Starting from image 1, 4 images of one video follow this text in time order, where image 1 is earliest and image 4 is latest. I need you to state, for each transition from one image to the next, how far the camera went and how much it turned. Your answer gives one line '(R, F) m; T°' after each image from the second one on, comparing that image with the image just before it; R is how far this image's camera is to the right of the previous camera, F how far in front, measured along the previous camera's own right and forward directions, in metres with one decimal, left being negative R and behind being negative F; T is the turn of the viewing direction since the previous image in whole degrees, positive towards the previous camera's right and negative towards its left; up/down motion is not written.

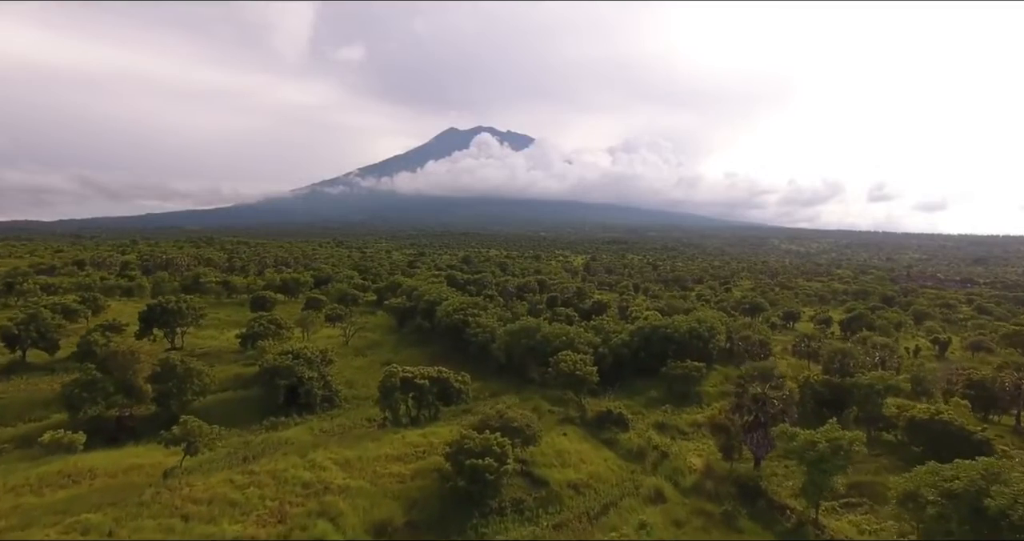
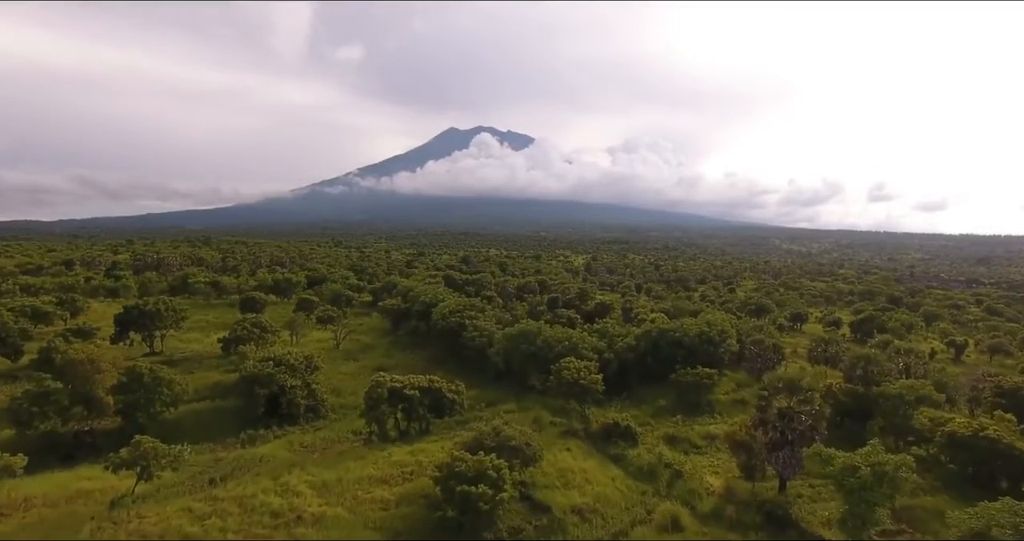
(+0.1, +2.7) m; 0°
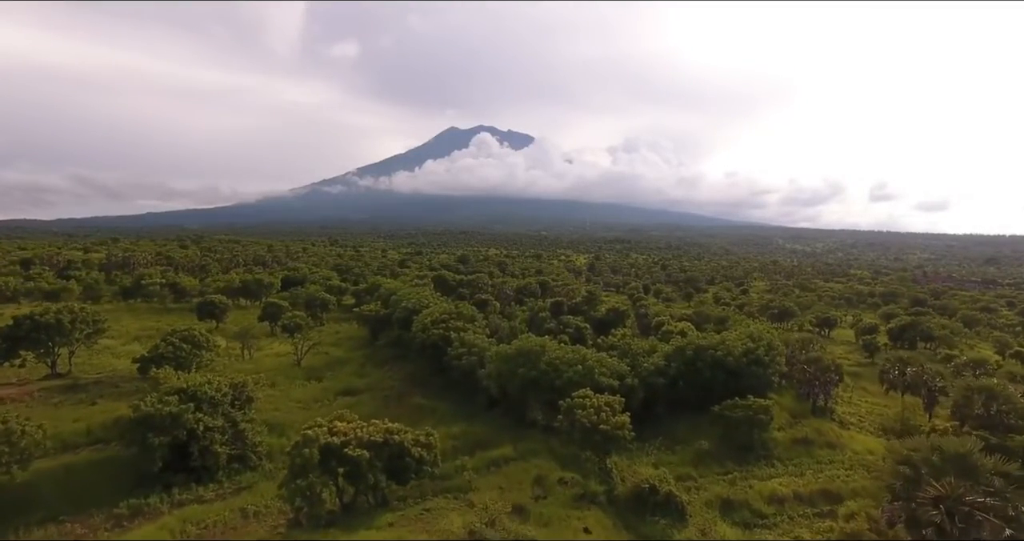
(+0.2, +9.2) m; 0°
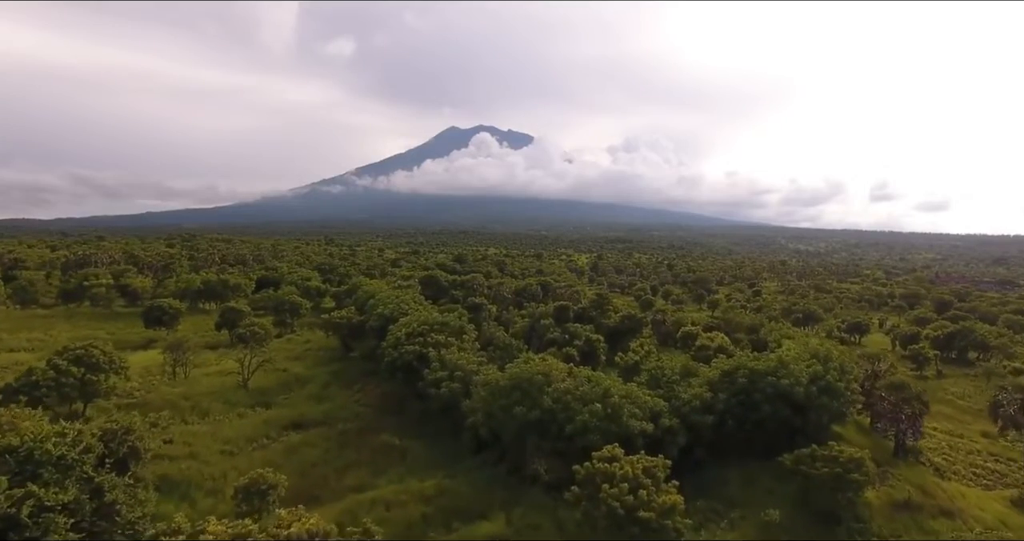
(+0.2, +8.6) m; 0°
